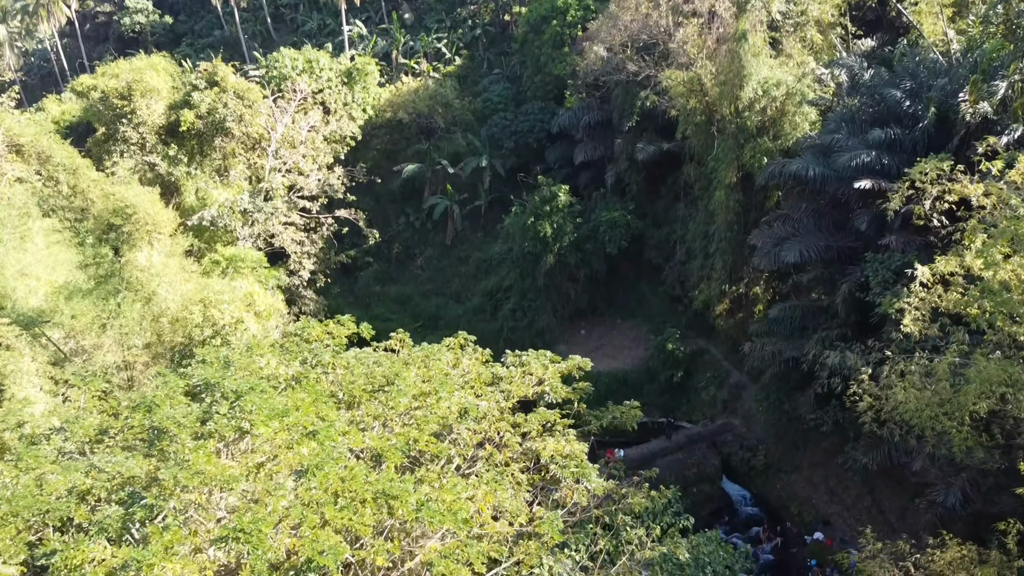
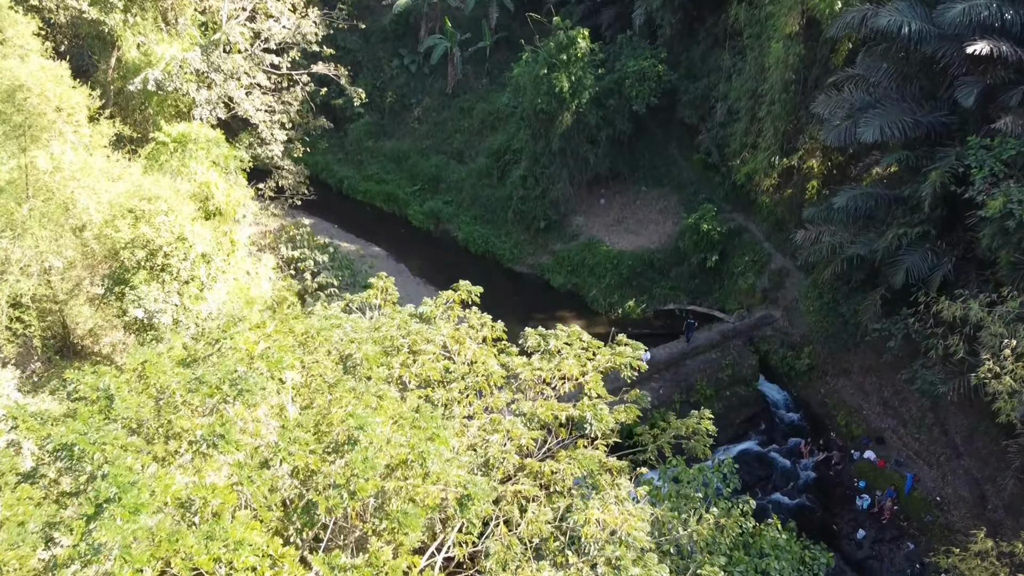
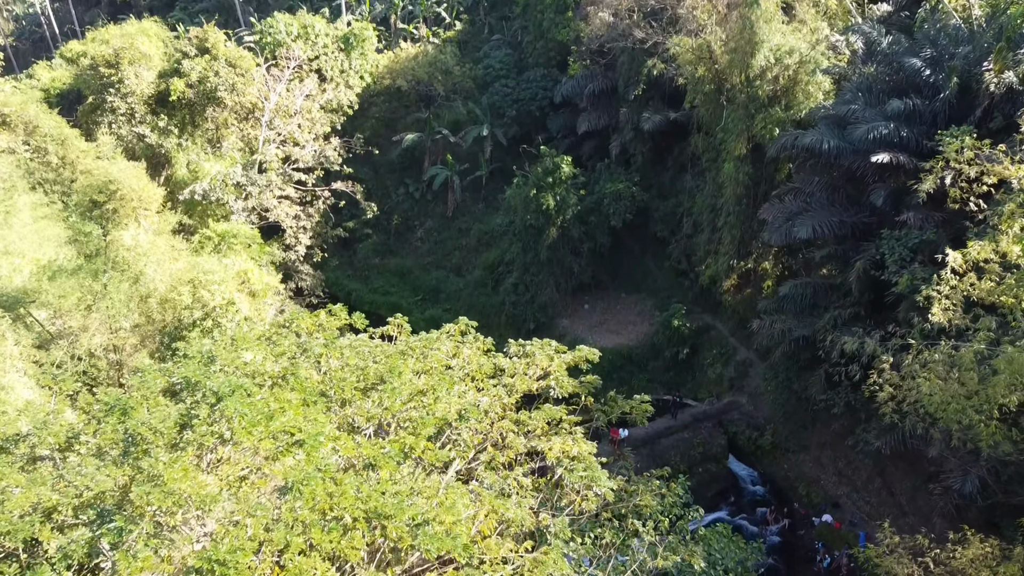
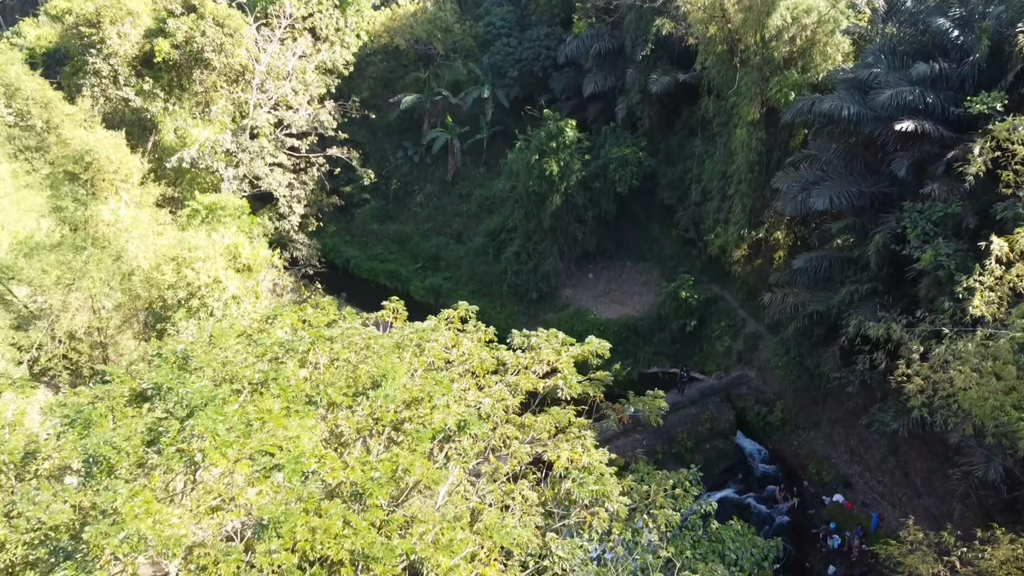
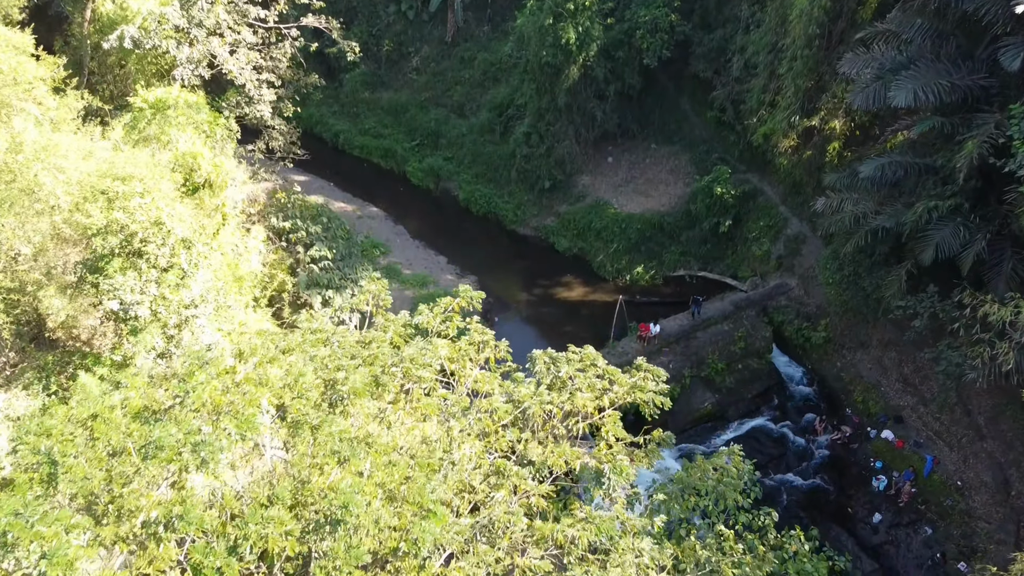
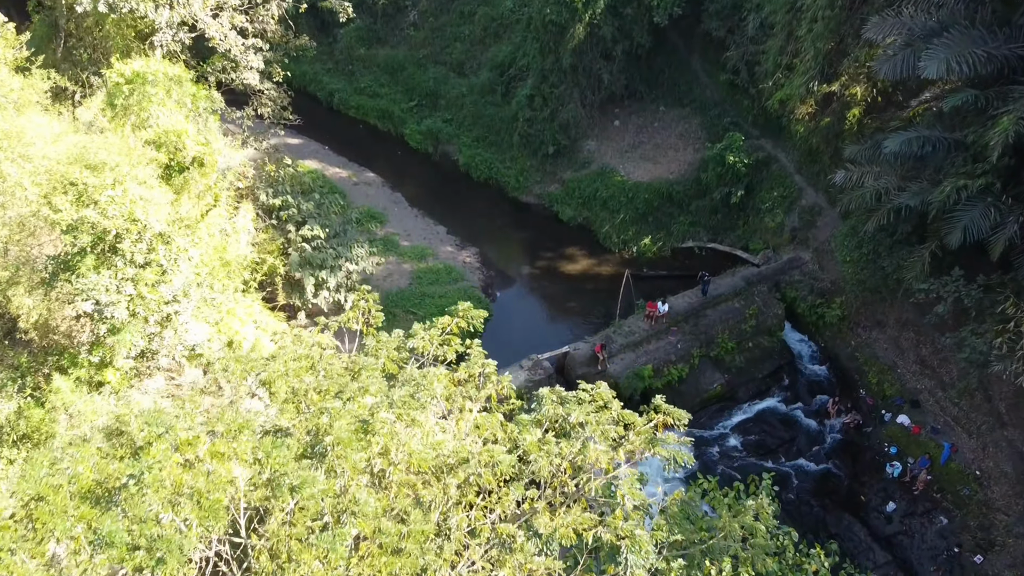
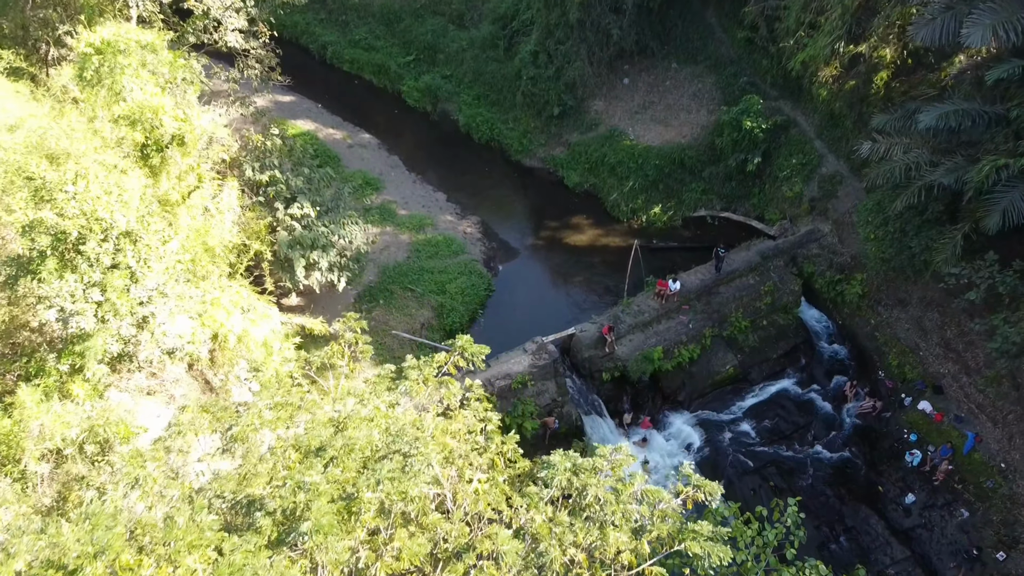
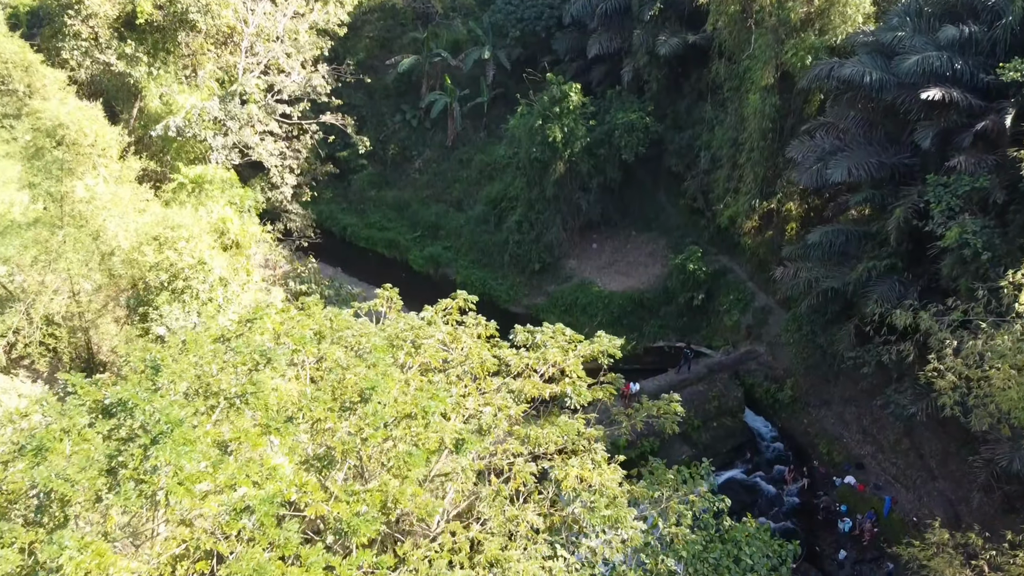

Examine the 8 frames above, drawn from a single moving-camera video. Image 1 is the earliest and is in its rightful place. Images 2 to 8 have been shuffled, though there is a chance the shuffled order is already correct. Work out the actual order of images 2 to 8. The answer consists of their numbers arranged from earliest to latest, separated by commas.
3, 4, 8, 2, 5, 6, 7
